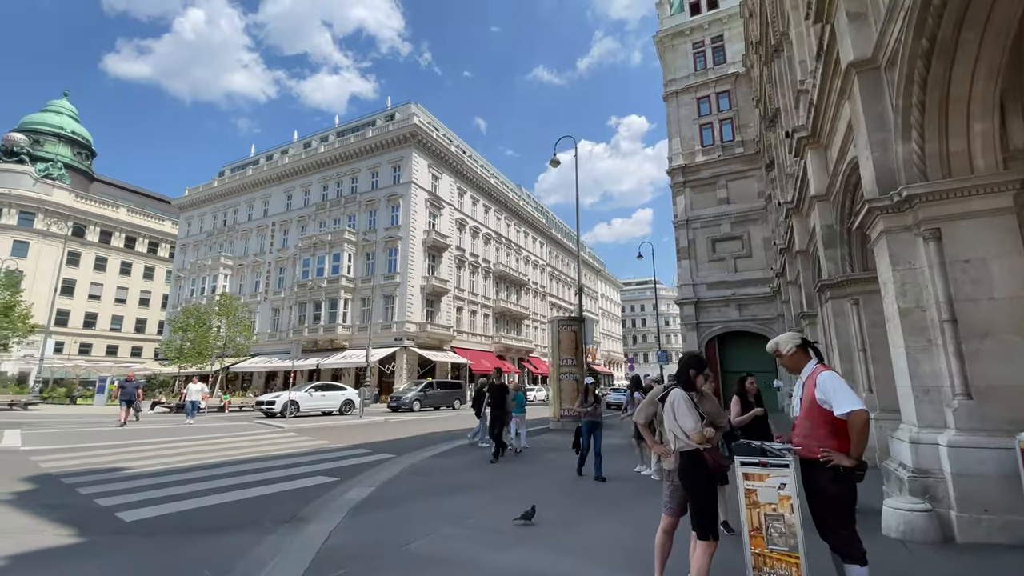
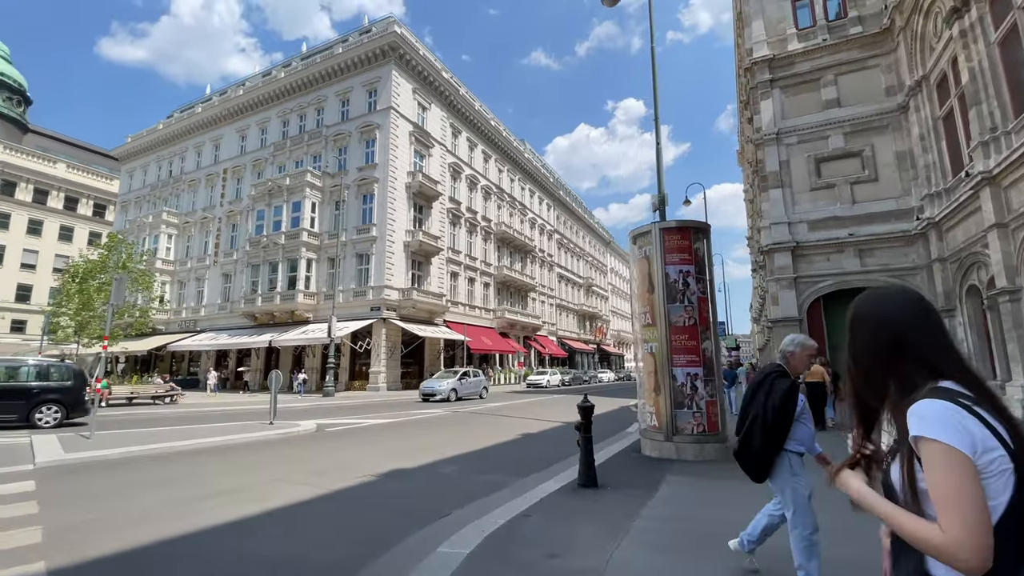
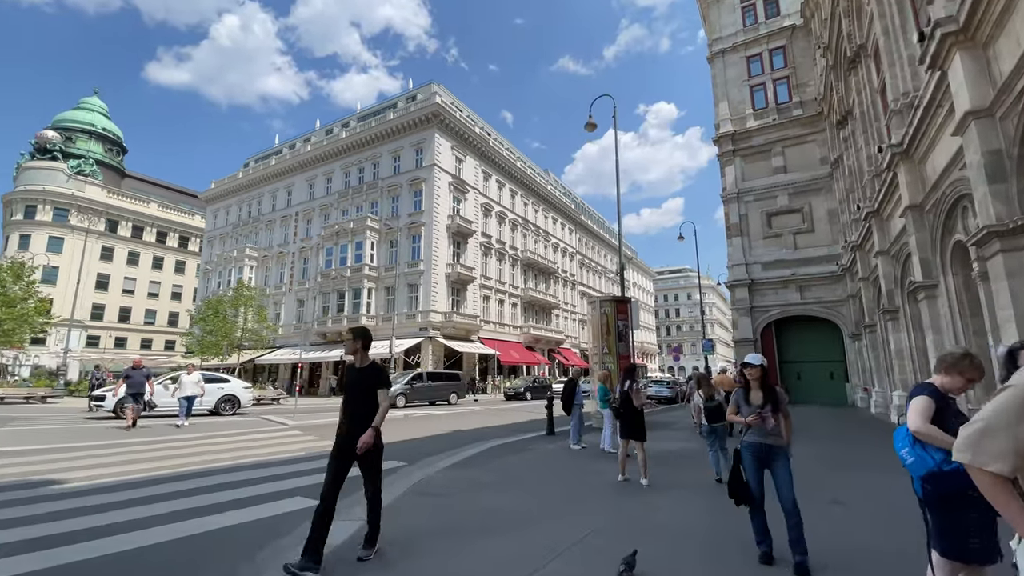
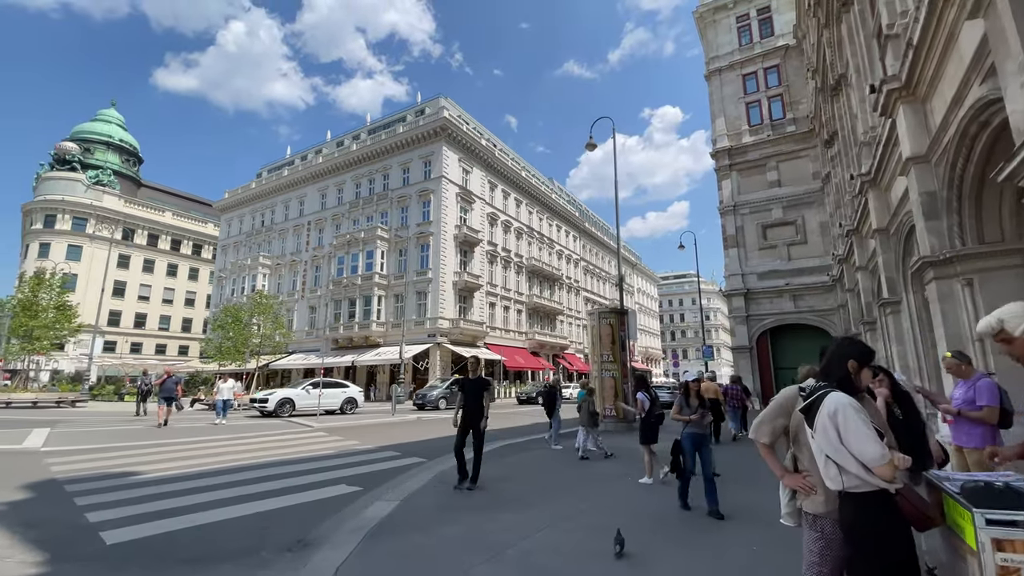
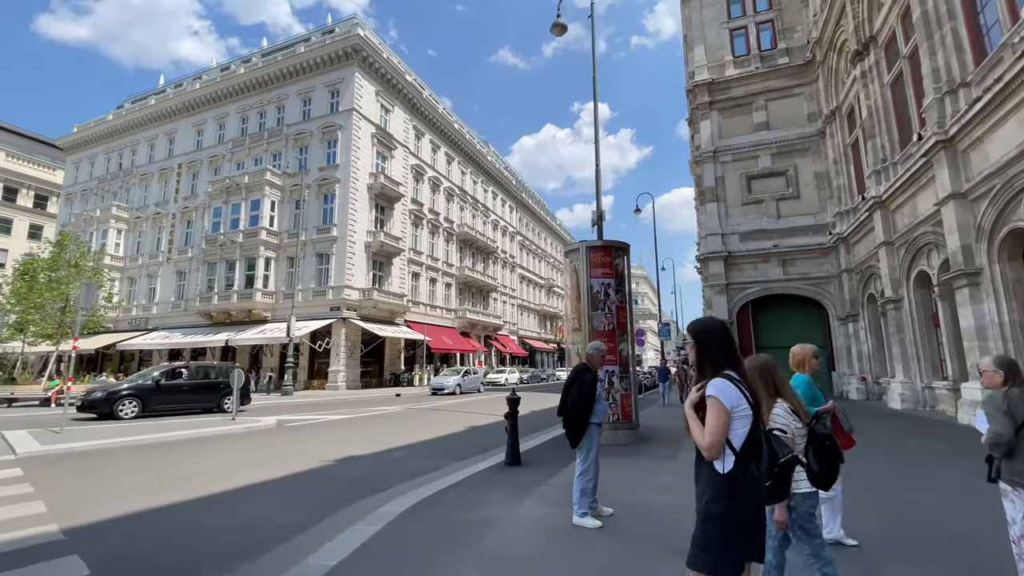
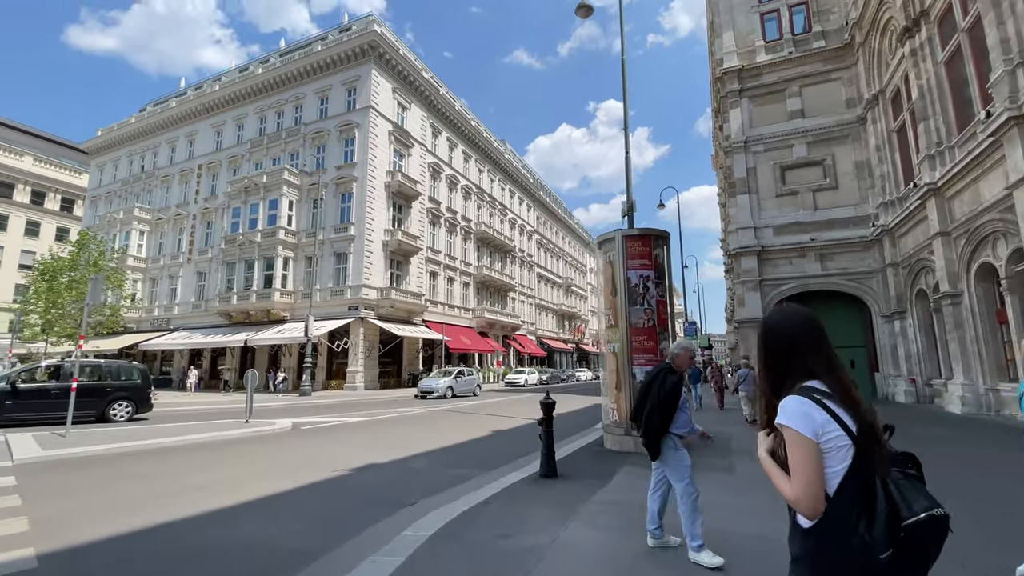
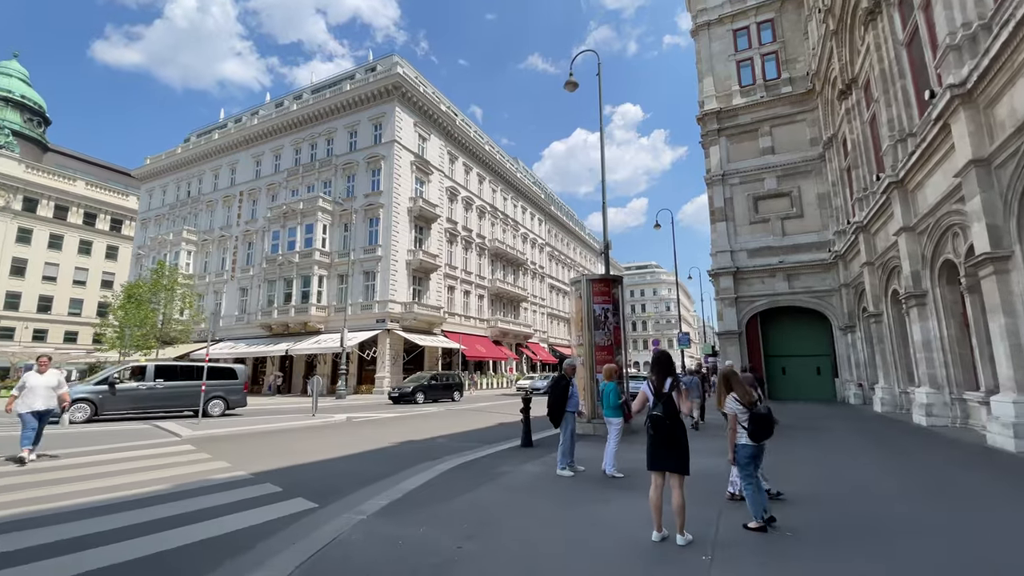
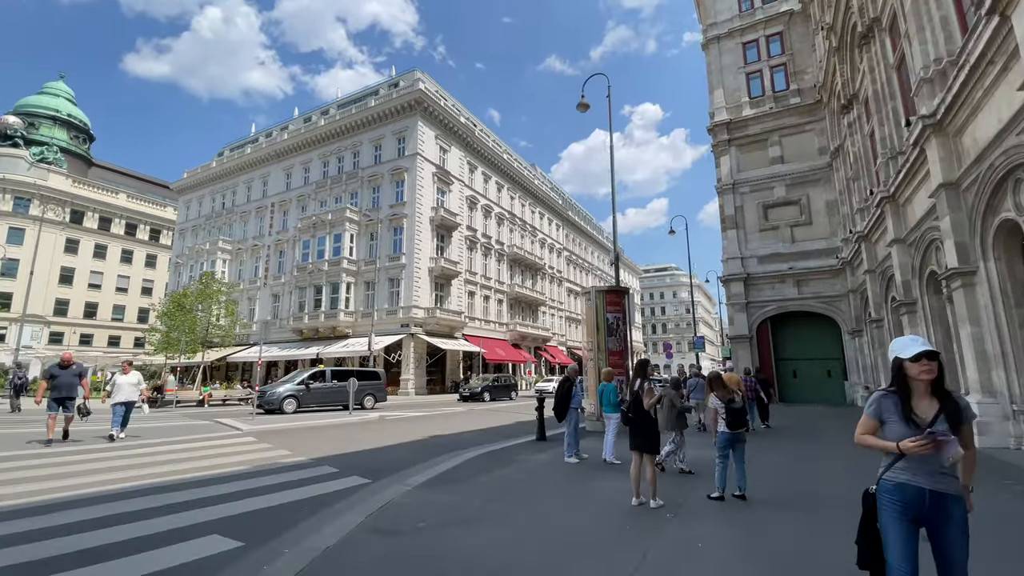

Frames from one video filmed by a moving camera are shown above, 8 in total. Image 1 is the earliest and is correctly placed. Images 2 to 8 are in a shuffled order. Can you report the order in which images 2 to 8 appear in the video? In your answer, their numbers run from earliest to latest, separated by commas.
4, 3, 8, 7, 5, 6, 2
